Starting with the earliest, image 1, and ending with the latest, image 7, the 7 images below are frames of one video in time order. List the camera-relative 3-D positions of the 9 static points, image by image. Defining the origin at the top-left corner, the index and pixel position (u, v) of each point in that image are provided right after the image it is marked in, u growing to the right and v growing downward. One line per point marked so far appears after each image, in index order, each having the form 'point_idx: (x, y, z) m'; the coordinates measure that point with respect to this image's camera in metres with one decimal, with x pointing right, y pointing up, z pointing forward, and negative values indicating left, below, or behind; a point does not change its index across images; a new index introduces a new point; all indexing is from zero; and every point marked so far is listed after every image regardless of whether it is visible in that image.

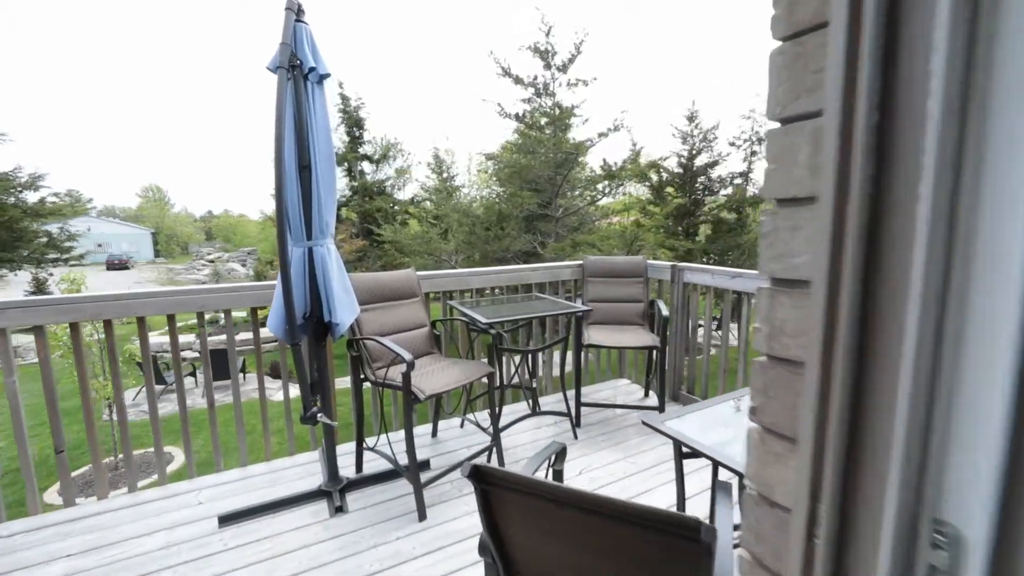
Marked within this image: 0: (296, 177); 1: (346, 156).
0: (-1.1, +0.6, +2.2) m
1: (-4.9, +3.9, +12.8) m
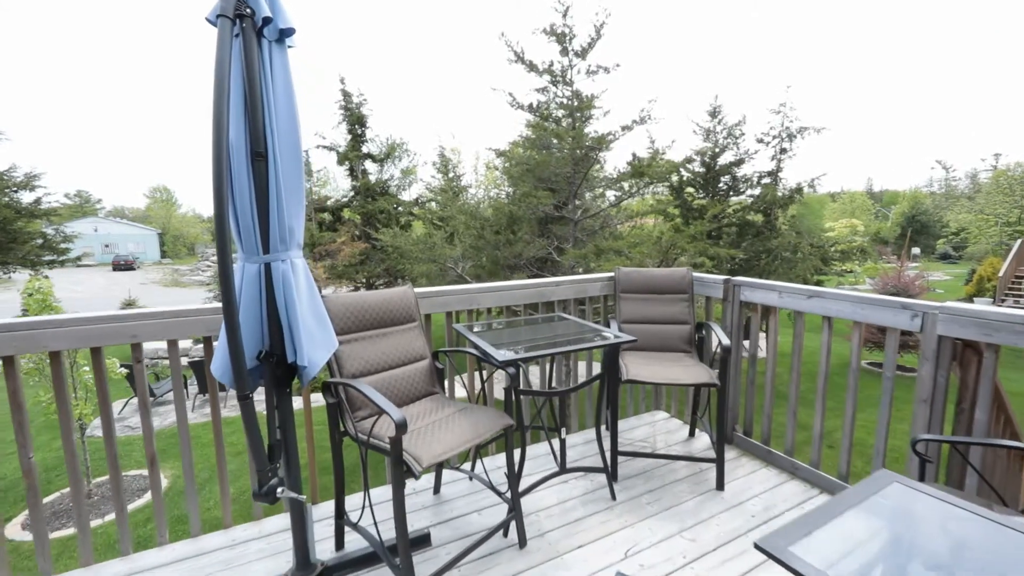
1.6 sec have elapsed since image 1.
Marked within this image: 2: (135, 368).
0: (-1.0, +0.5, +1.6) m
1: (-4.6, +3.8, +12.3) m
2: (-1.8, -0.4, +2.1) m
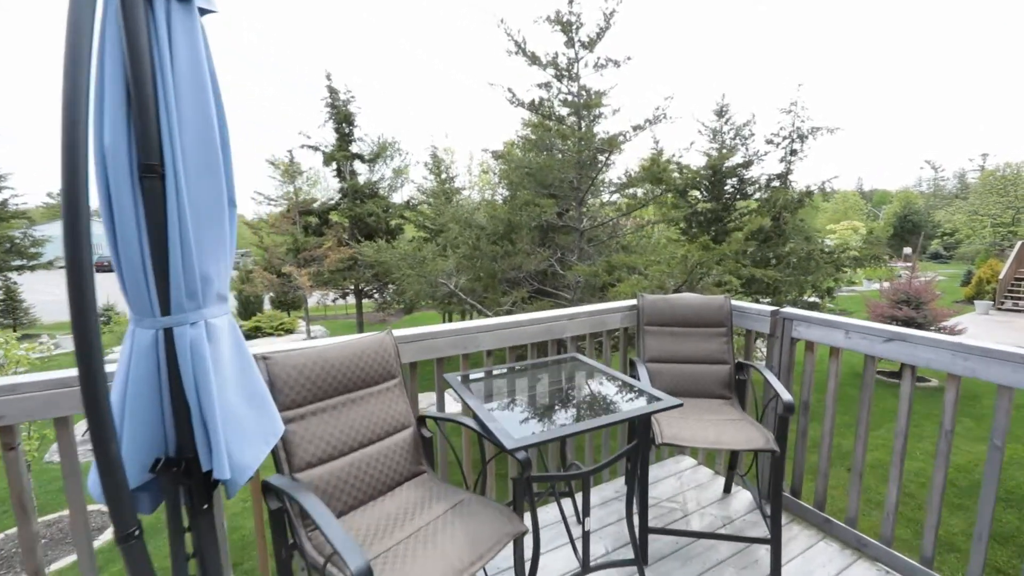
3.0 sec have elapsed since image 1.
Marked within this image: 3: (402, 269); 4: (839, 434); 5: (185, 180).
0: (-1.0, +0.2, +1.1) m
1: (-4.8, +3.6, +11.7) m
2: (-1.8, -0.6, +1.5) m
3: (-2.0, +0.4, +8.1) m
4: (+4.8, -2.1, +6.3) m
5: (-0.9, +0.3, +1.2) m
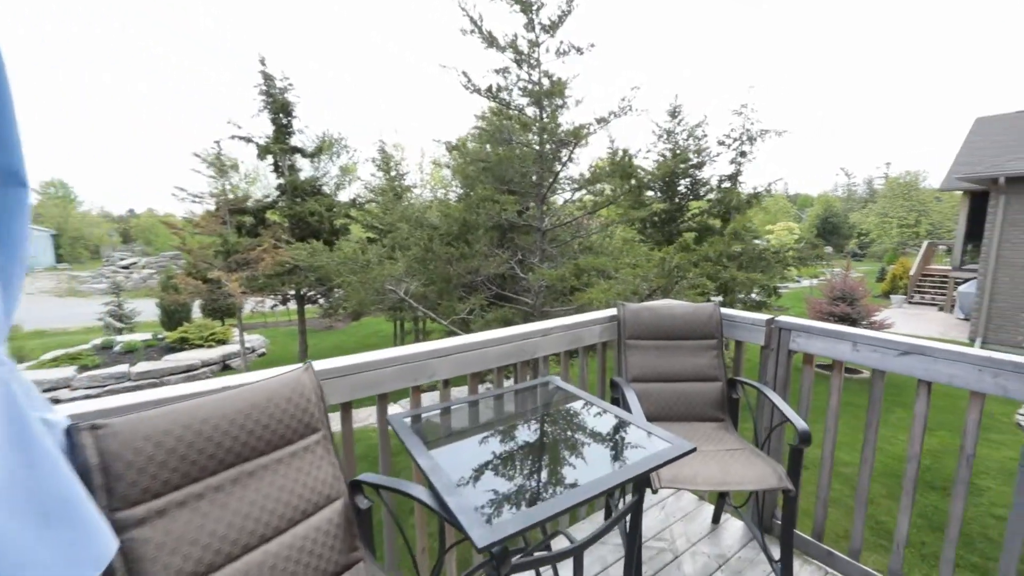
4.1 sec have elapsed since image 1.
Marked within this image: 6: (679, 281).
0: (-1.0, +0.2, +0.5) m
1: (-5.9, +3.4, +10.7) m
2: (-1.9, -0.7, +0.9) m
3: (-2.8, +0.3, +7.4) m
4: (+4.2, -2.1, +6.3) m
5: (-0.9, +0.2, +0.6) m
6: (+2.2, +0.1, +5.7) m
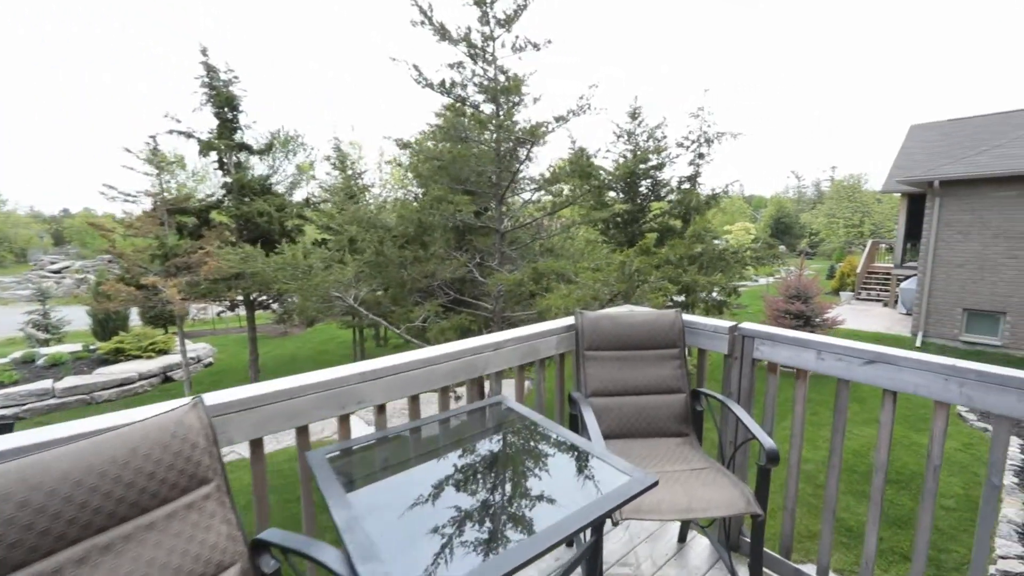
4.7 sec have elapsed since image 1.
0: (-1.1, +0.1, +0.3) m
1: (-6.8, +3.3, +10.0) m
2: (-2.0, -0.8, +0.6) m
3: (-3.4, +0.2, +7.0) m
4: (+3.6, -2.1, +6.4) m
5: (-1.0, +0.2, +0.4) m
6: (+1.7, 0.0, +5.6) m
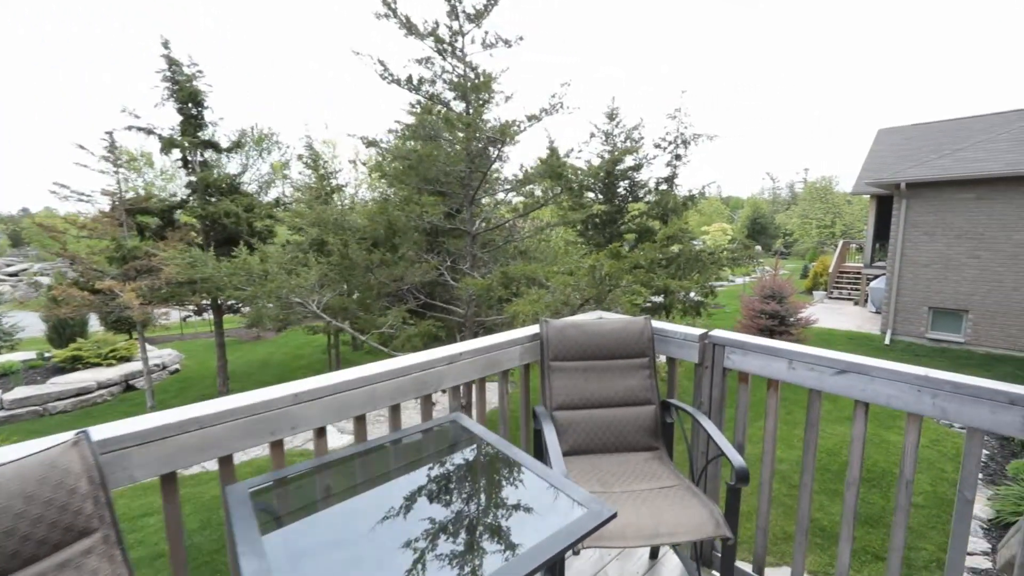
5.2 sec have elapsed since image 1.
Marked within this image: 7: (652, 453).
0: (-1.2, +0.1, +0.1) m
1: (-7.4, +3.2, +9.5) m
2: (-2.1, -0.8, +0.4) m
3: (-3.8, +0.1, +6.7) m
4: (+3.3, -2.2, +6.4) m
5: (-1.2, +0.1, +0.2) m
6: (+1.3, 0.0, +5.5) m
7: (+0.6, -0.8, +2.0) m
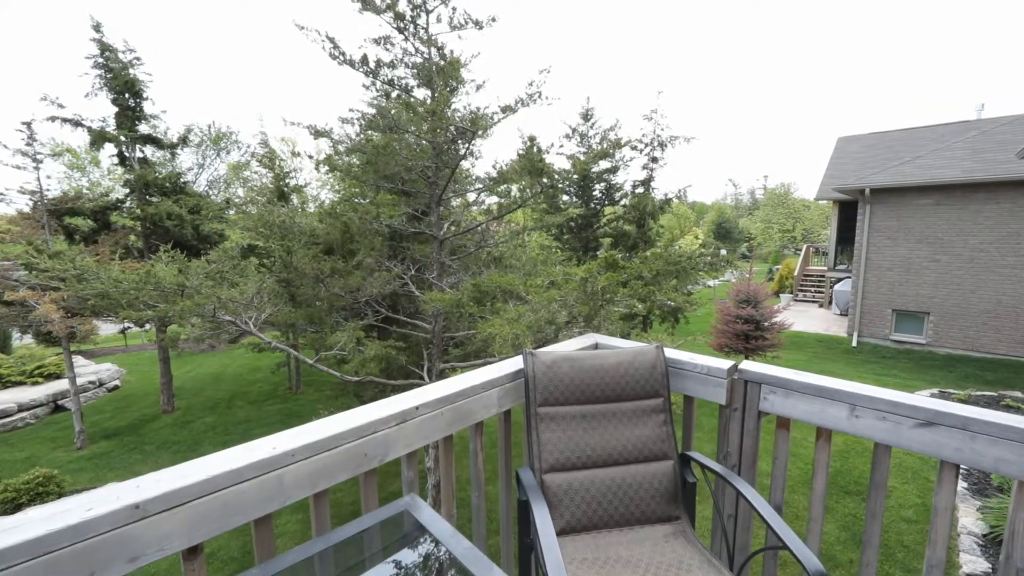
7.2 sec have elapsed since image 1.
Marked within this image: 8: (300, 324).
0: (-1.2, 0.0, -0.5) m
1: (-7.9, +3.0, +8.6) m
2: (-2.1, -0.9, -0.3) m
3: (-4.2, 0.0, +5.9) m
4: (+2.9, -2.3, +6.1) m
5: (-1.1, +0.1, -0.4) m
6: (+1.0, -0.1, +5.1) m
7: (+0.6, -0.8, +1.6) m
8: (-2.7, -0.4, +5.8) m
